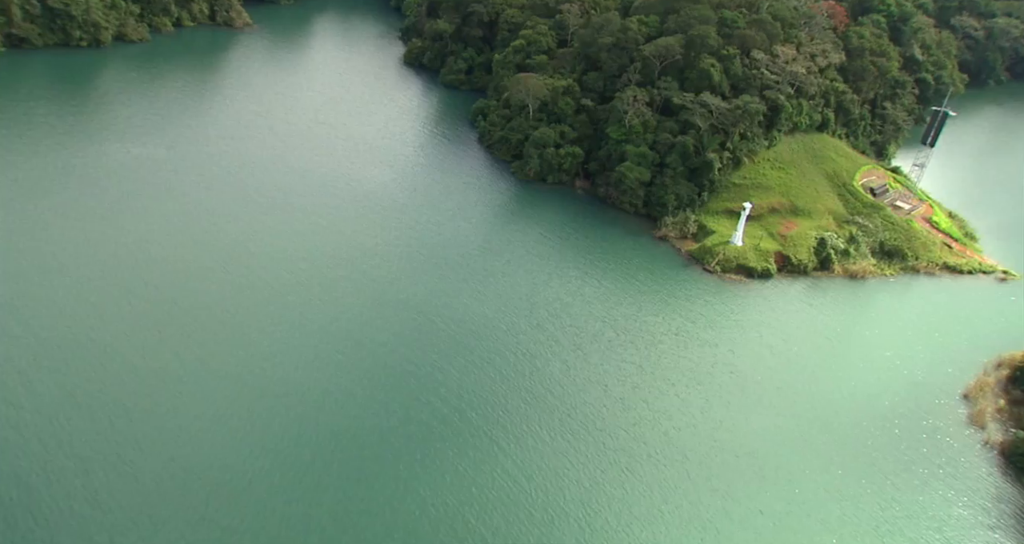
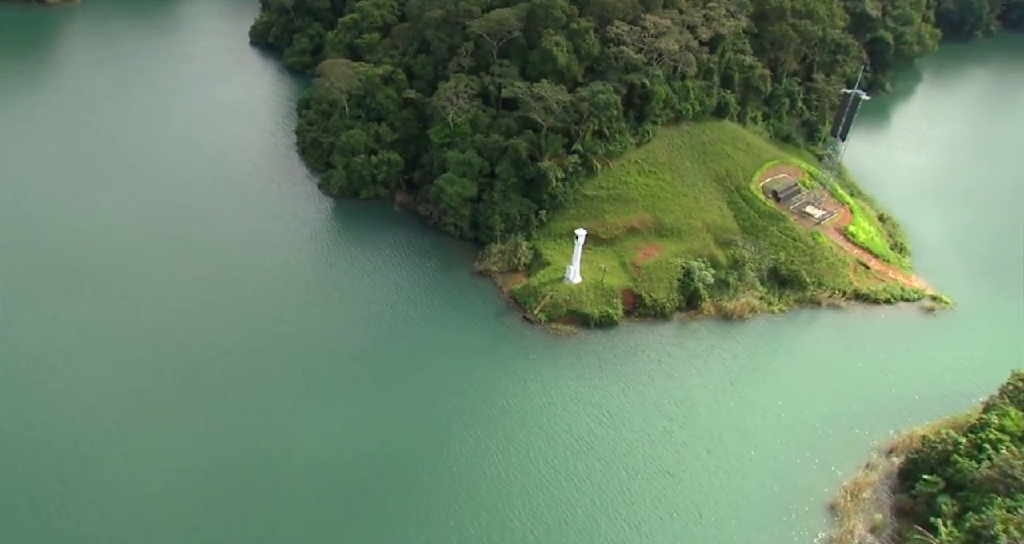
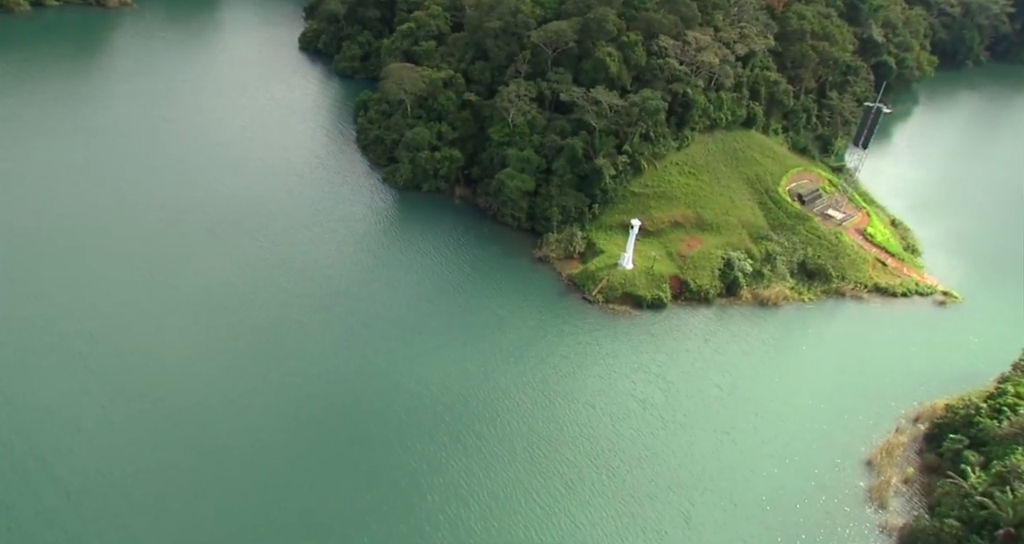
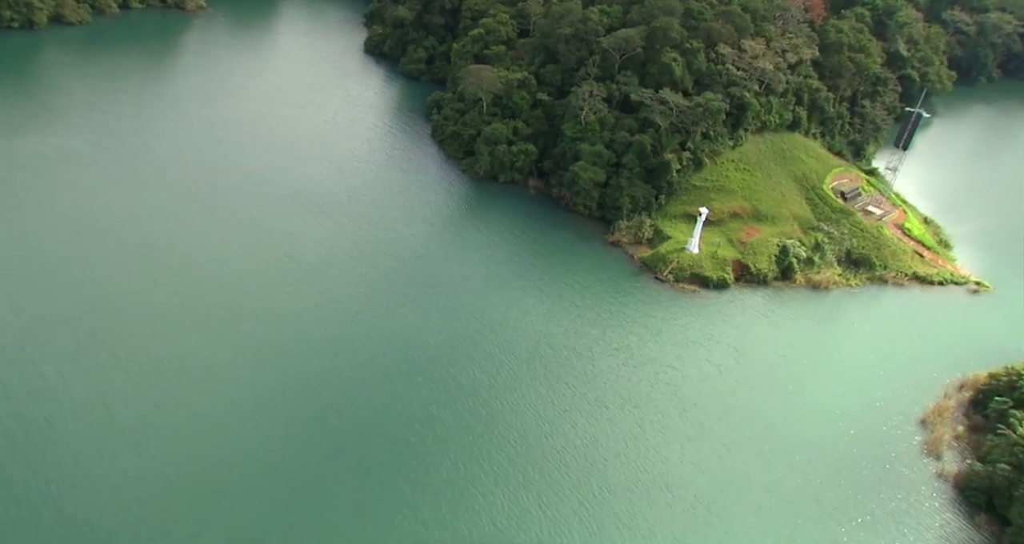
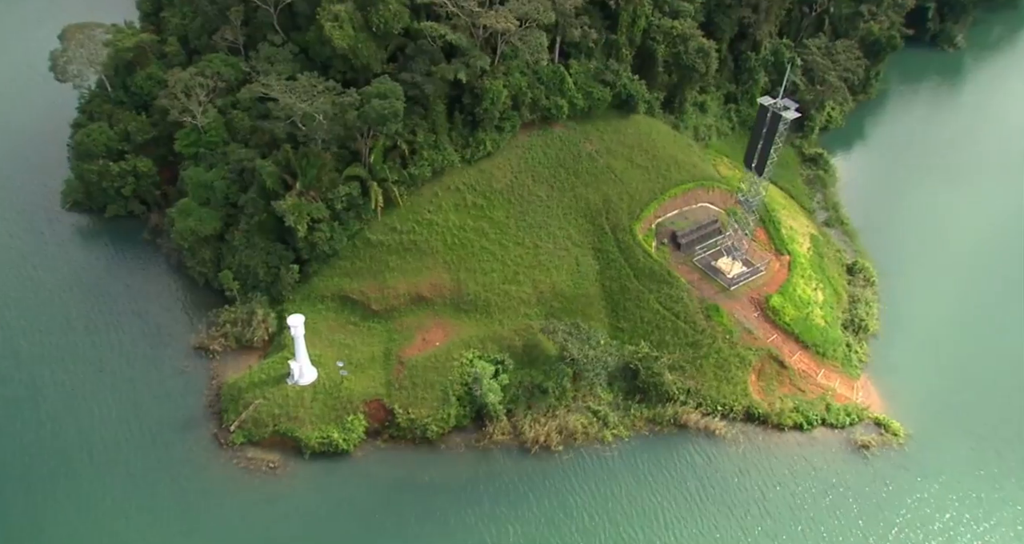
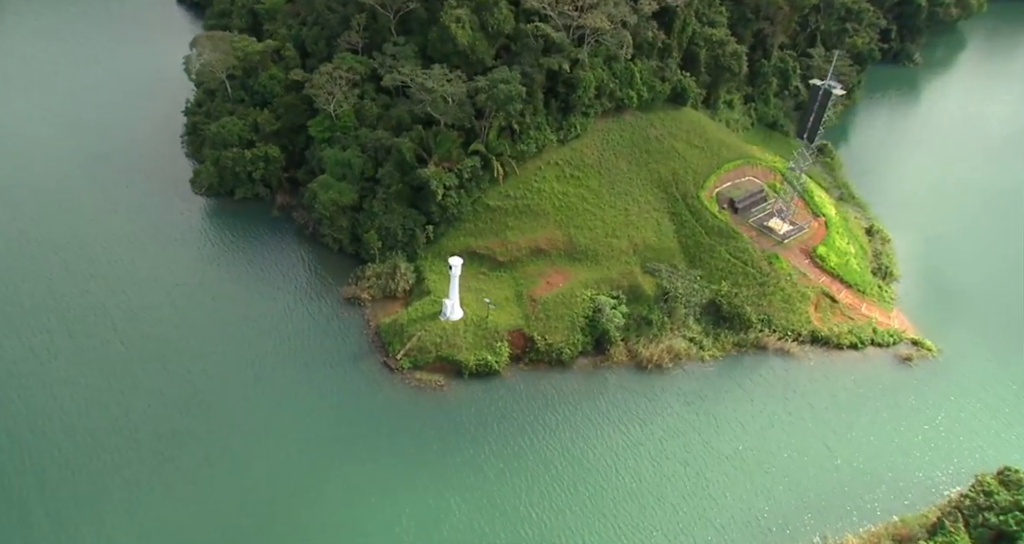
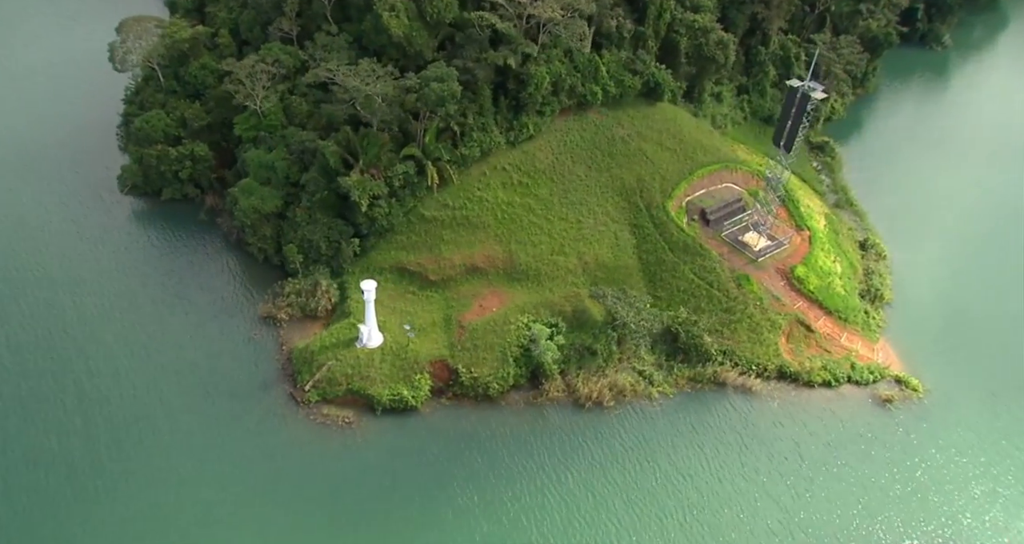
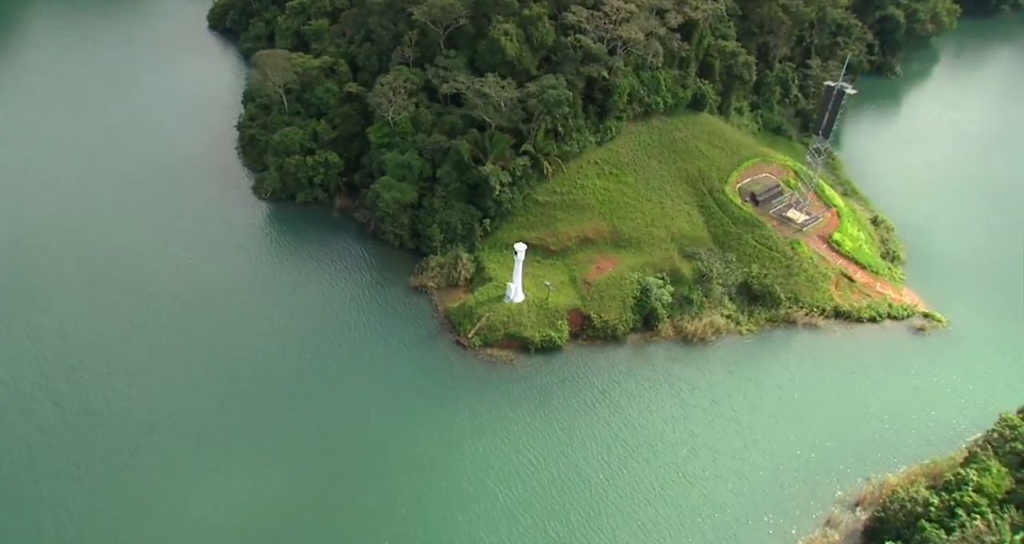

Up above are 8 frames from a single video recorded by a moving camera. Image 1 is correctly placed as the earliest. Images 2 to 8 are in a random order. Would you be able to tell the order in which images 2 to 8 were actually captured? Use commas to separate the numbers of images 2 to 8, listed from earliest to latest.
4, 3, 2, 8, 6, 7, 5
